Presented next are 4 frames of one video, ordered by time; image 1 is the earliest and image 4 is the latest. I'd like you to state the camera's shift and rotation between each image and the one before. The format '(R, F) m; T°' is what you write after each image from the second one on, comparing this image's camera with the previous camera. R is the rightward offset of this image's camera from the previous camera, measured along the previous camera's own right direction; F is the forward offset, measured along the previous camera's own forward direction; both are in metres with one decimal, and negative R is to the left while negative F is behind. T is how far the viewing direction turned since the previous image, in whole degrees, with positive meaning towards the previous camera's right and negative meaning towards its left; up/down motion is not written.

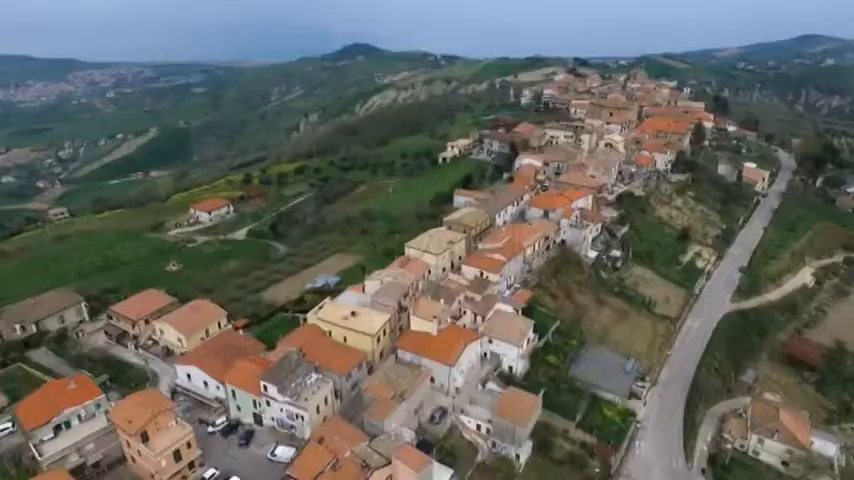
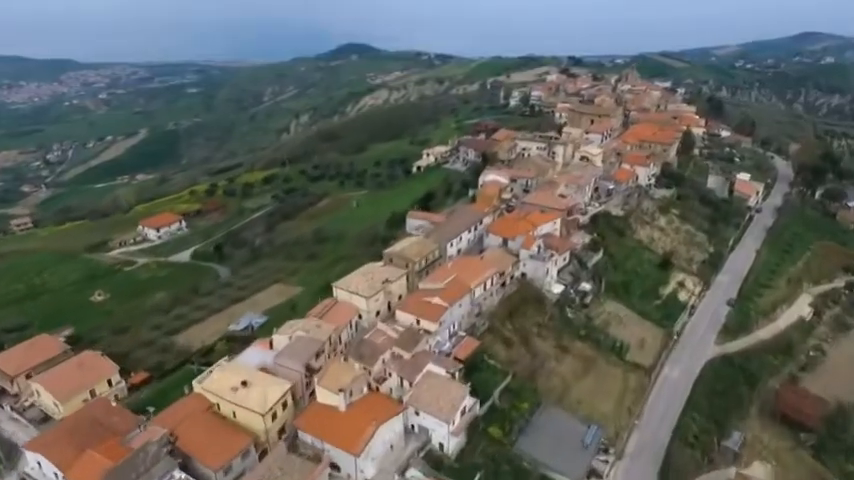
(+6.0, +7.5) m; 0°
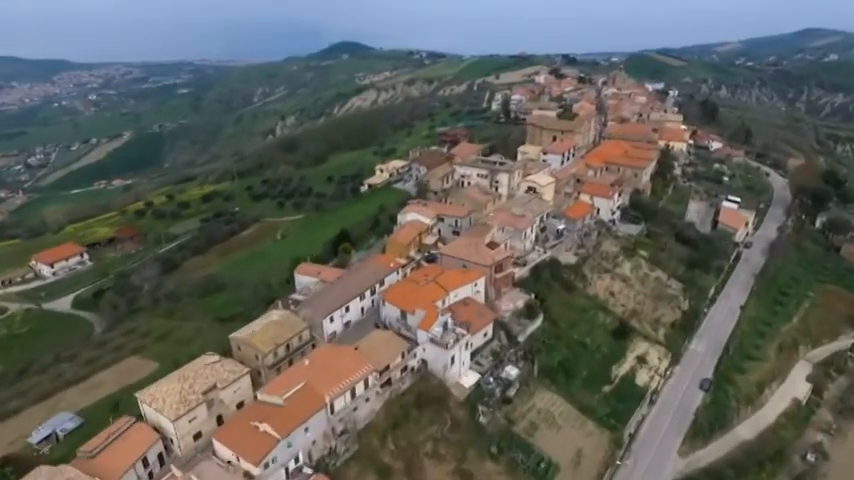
(+10.2, +12.6) m; 0°
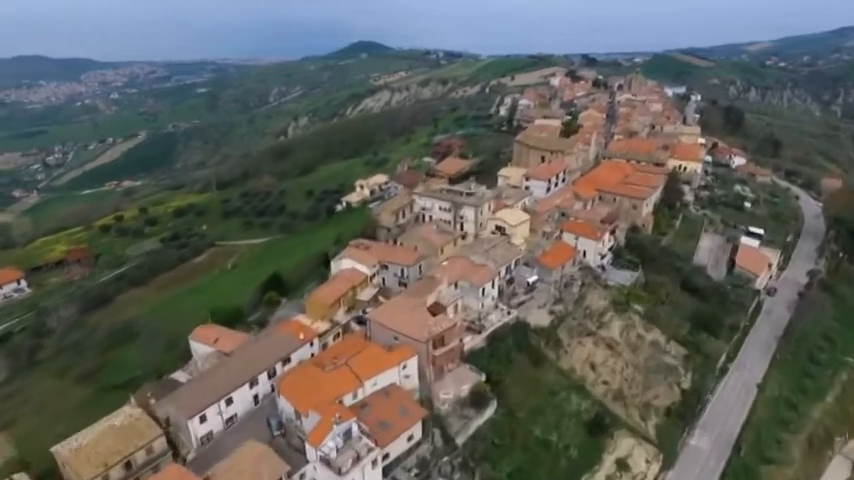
(+6.9, +9.9) m; -2°
